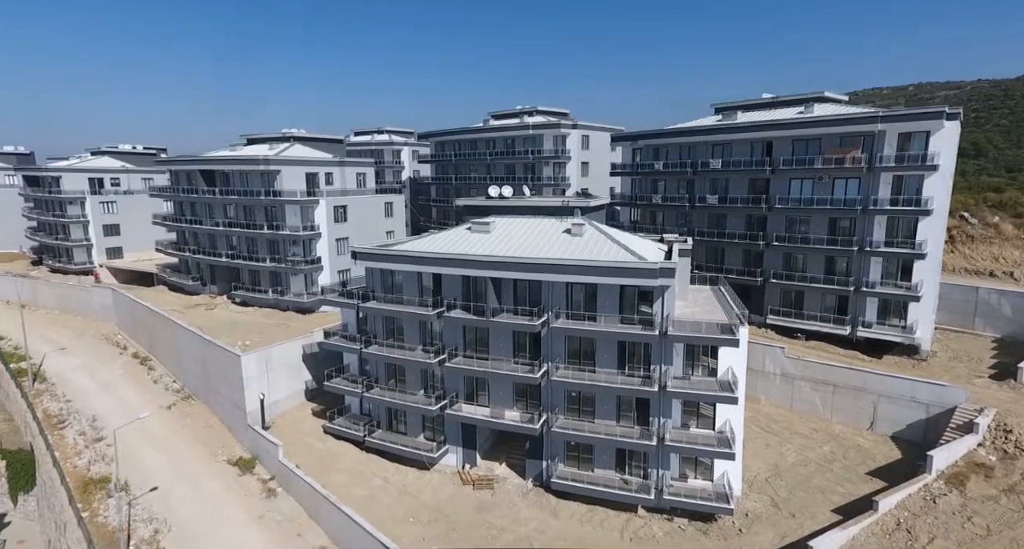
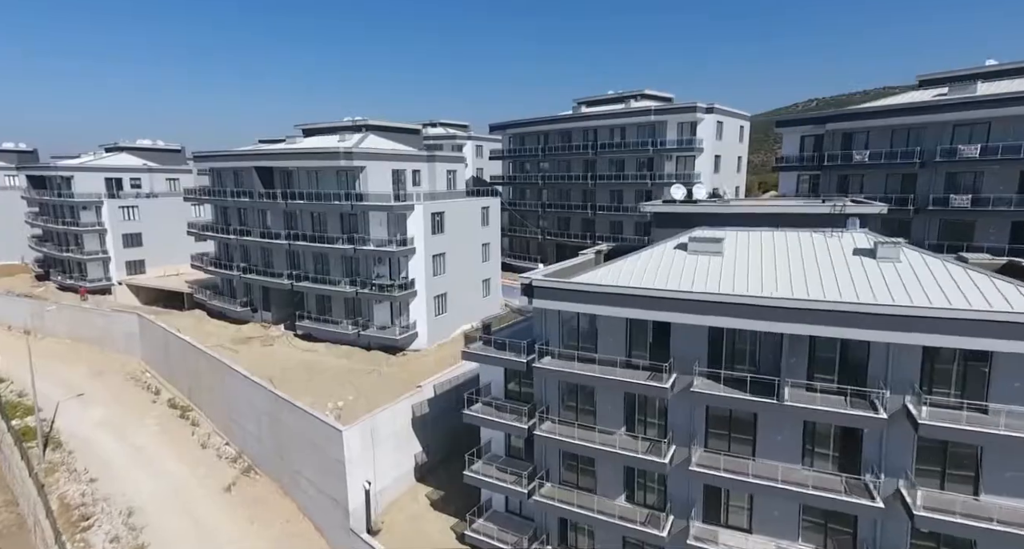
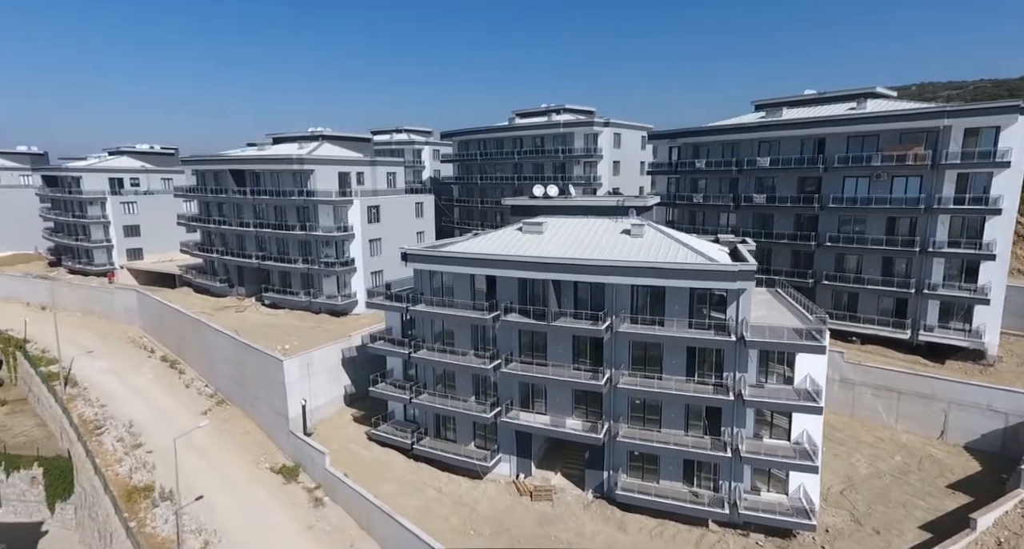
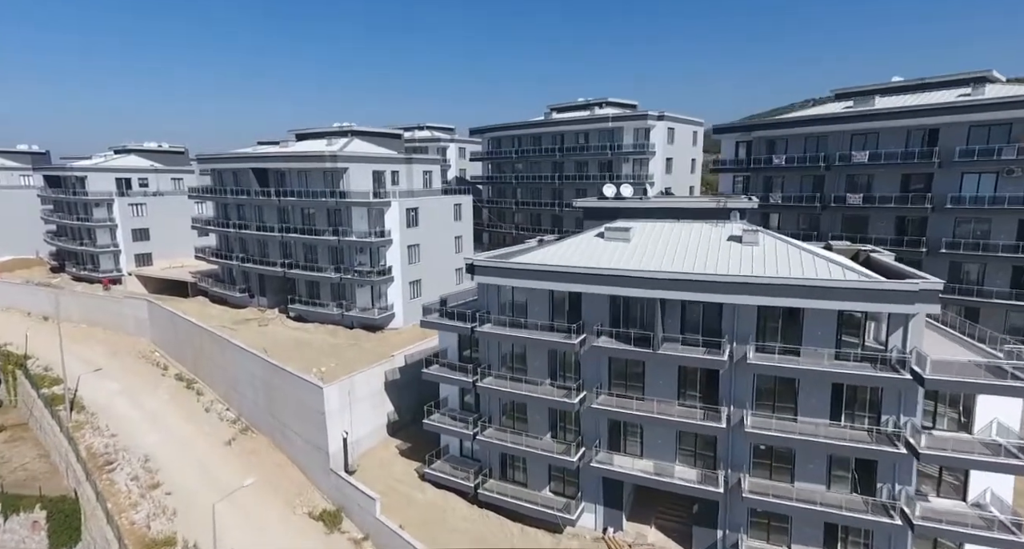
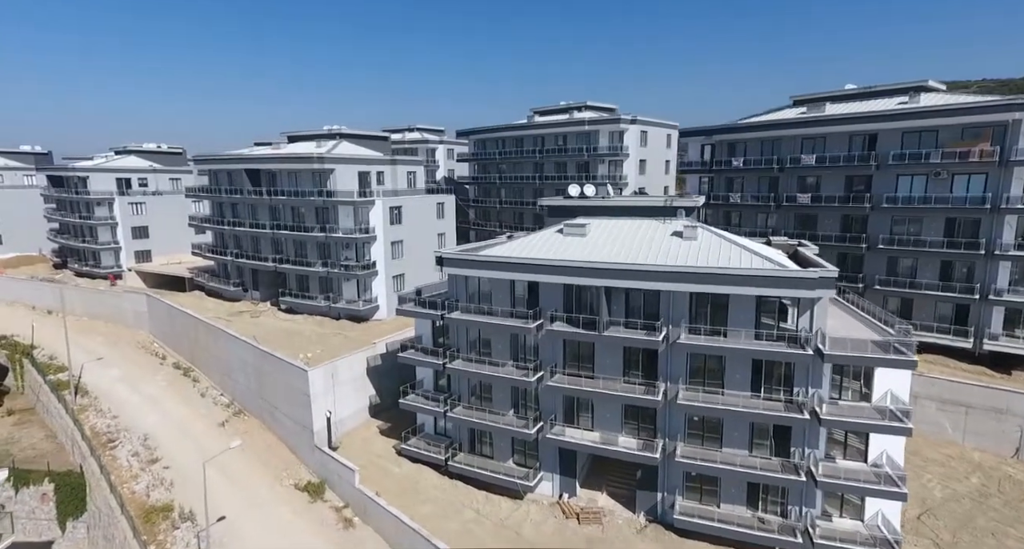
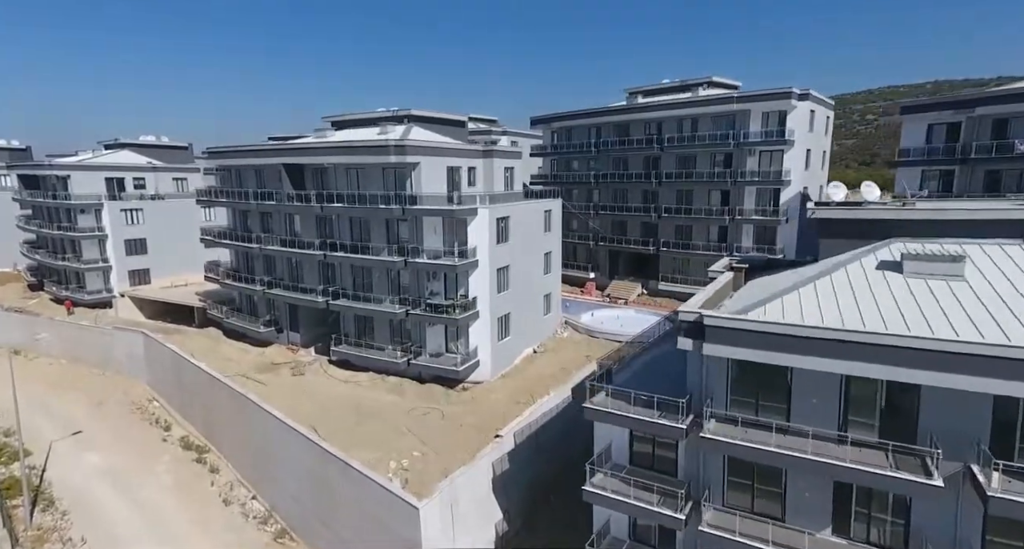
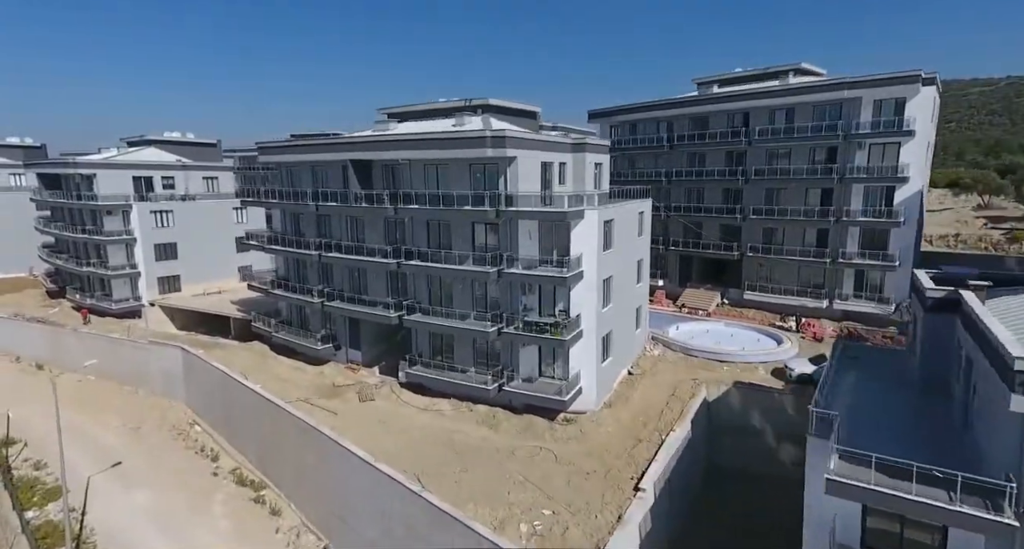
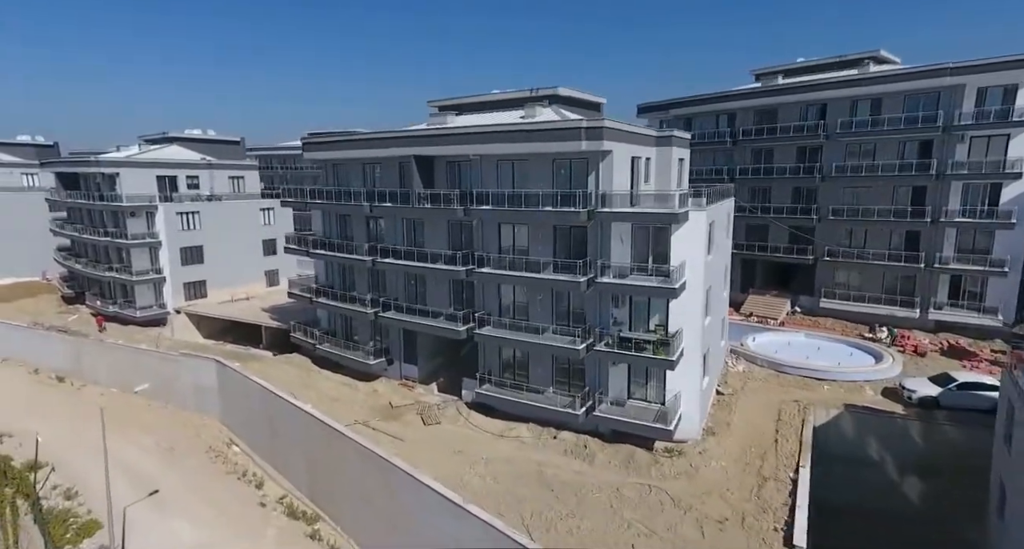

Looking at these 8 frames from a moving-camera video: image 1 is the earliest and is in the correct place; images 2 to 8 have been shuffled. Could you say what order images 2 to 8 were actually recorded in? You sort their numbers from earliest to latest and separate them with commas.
3, 5, 4, 2, 6, 7, 8
